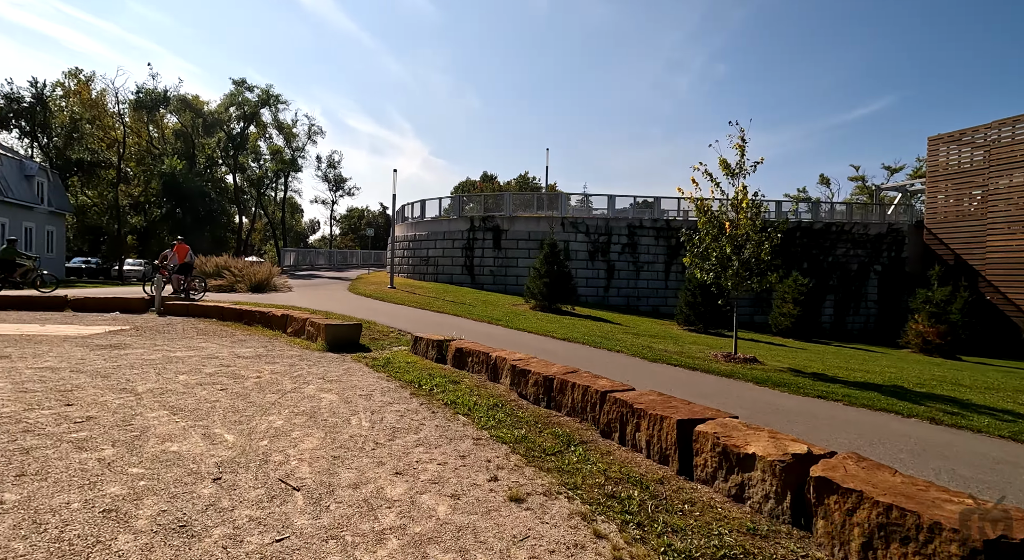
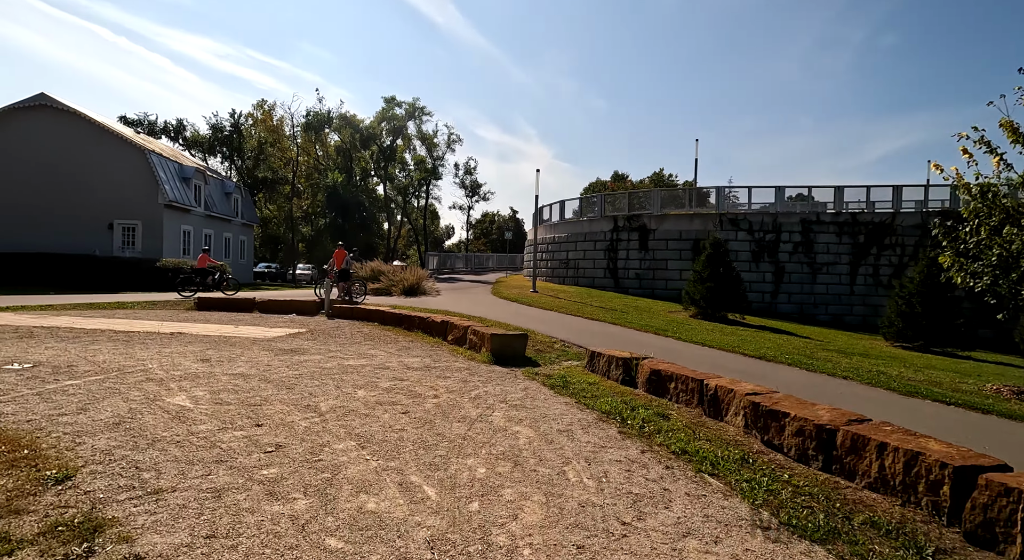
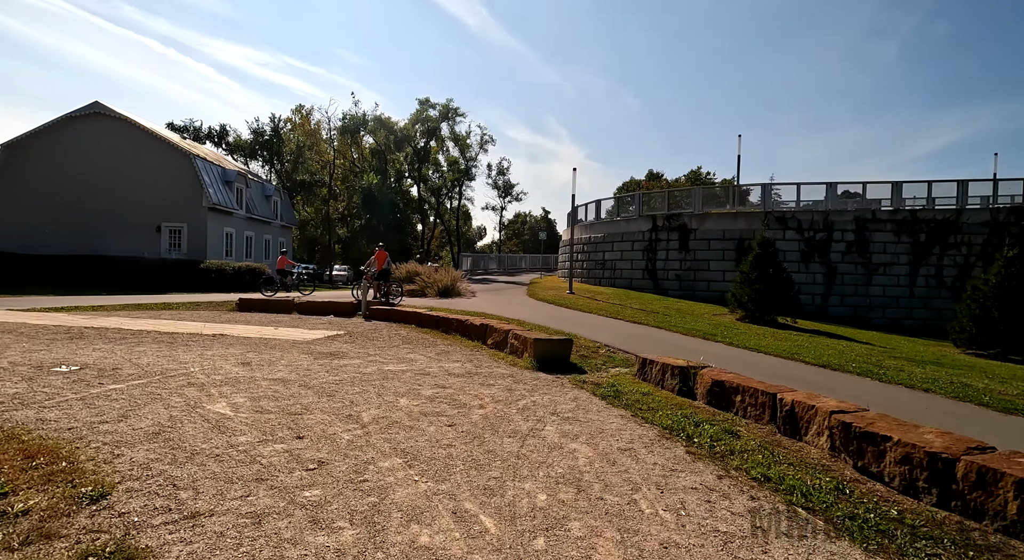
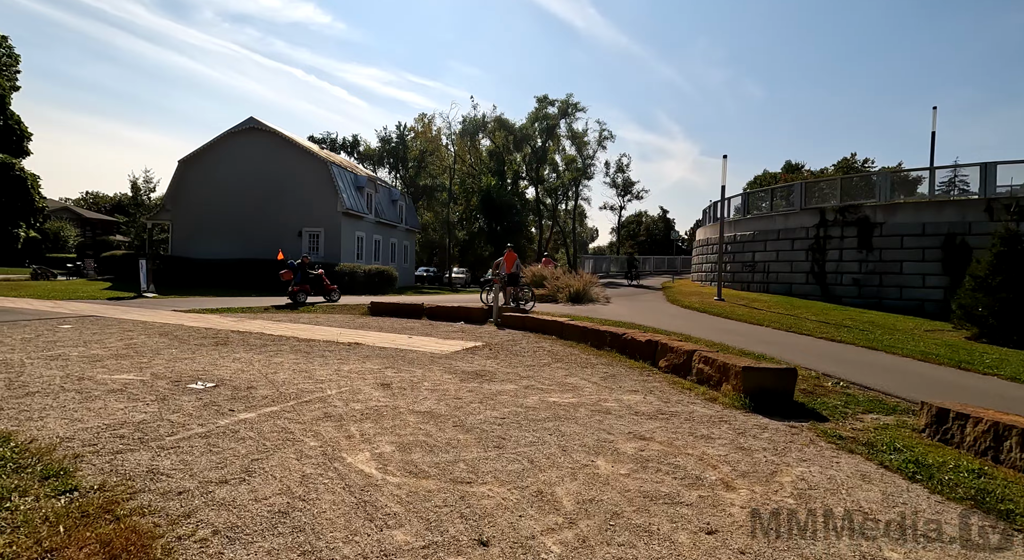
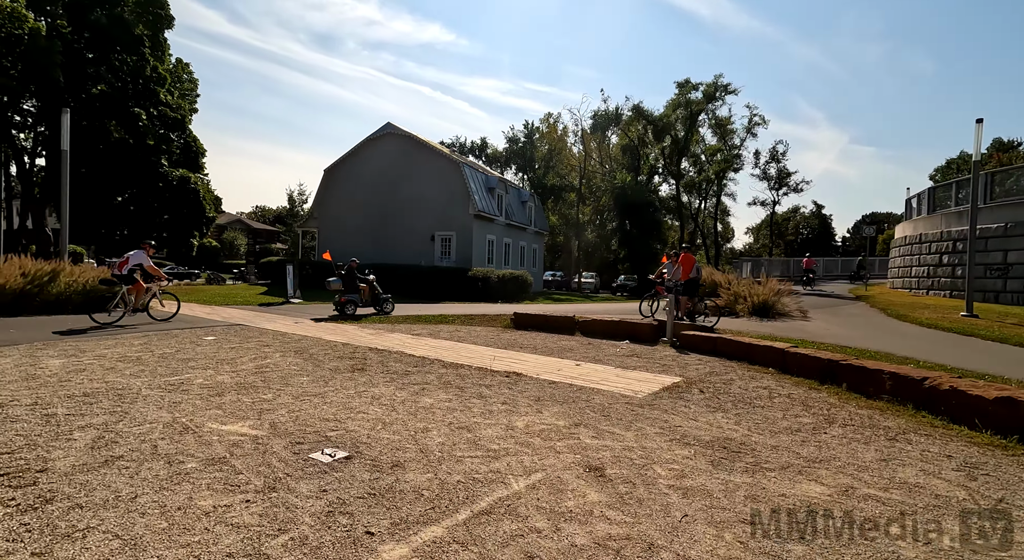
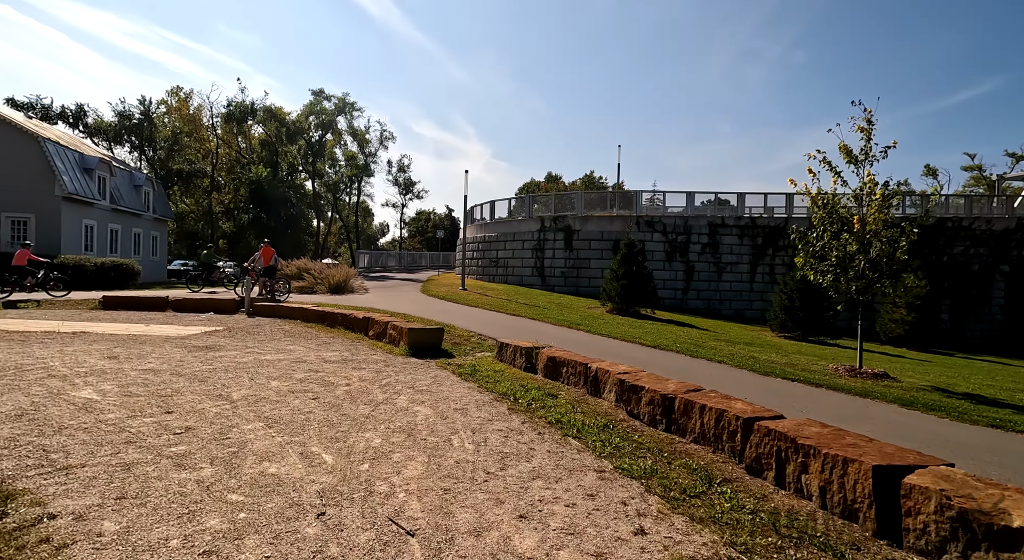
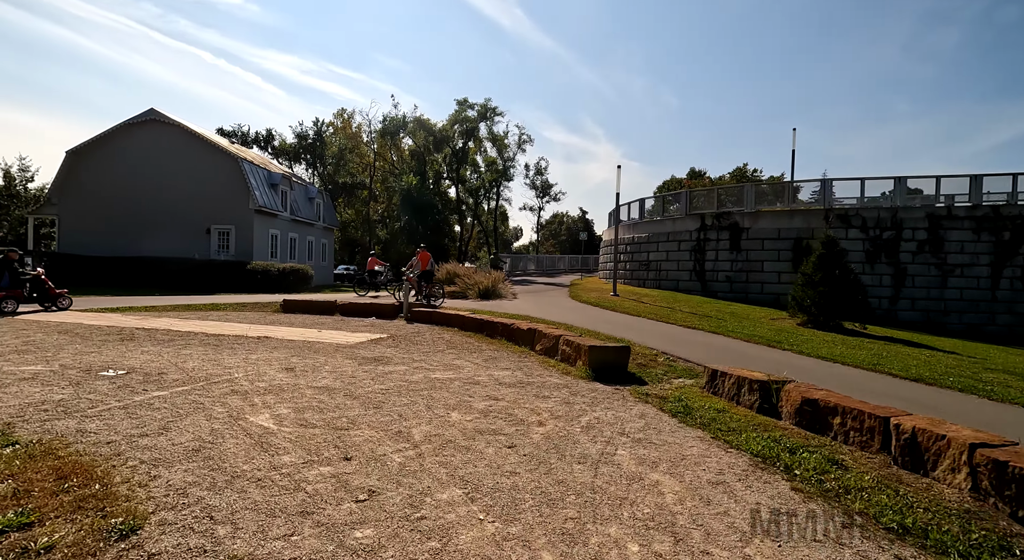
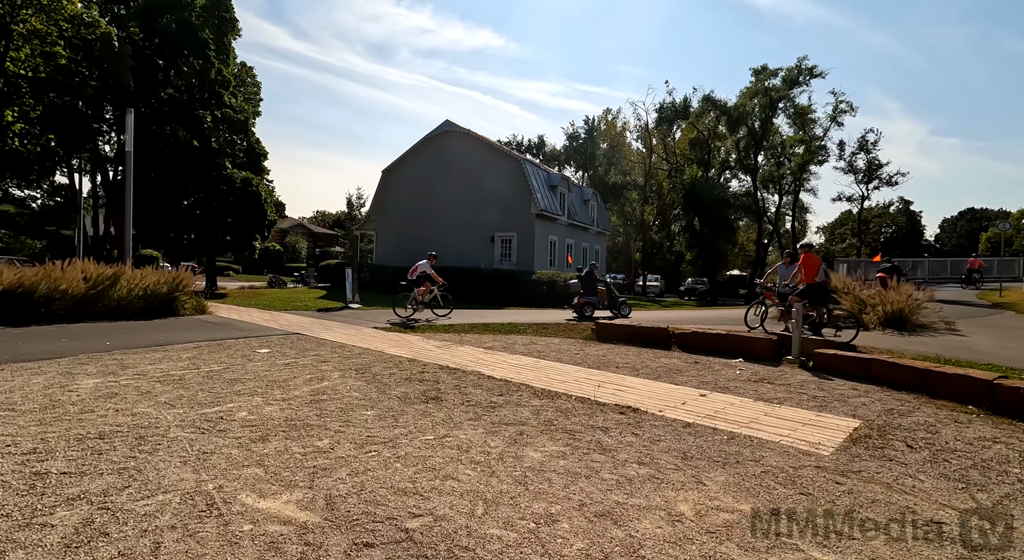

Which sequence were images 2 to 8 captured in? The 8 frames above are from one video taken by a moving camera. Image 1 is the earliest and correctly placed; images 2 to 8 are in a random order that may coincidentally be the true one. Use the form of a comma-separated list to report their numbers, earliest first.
6, 2, 3, 7, 4, 5, 8
